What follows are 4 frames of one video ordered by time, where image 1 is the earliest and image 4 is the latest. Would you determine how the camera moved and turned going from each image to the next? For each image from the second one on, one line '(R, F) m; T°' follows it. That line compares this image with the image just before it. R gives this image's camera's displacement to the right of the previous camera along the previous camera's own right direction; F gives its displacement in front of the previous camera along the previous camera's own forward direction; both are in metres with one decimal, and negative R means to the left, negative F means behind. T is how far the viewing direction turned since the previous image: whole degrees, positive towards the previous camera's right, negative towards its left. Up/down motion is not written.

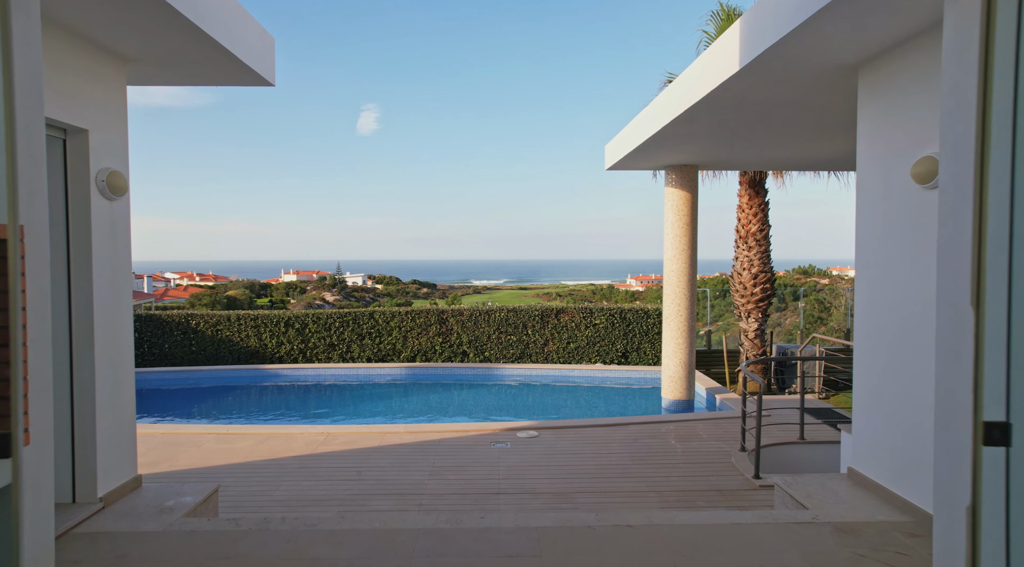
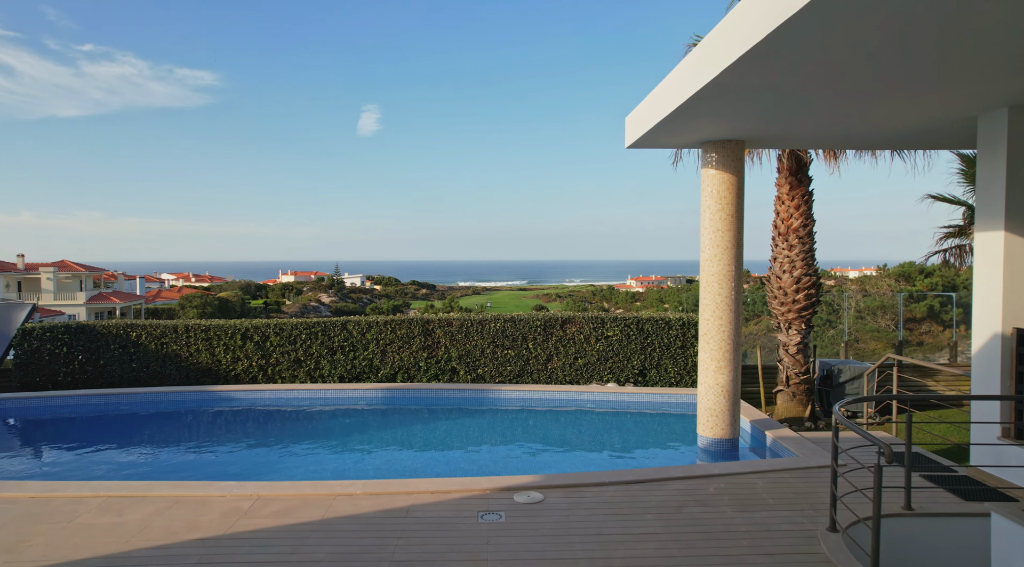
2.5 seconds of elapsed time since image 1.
(0.0, +1.9) m; 0°
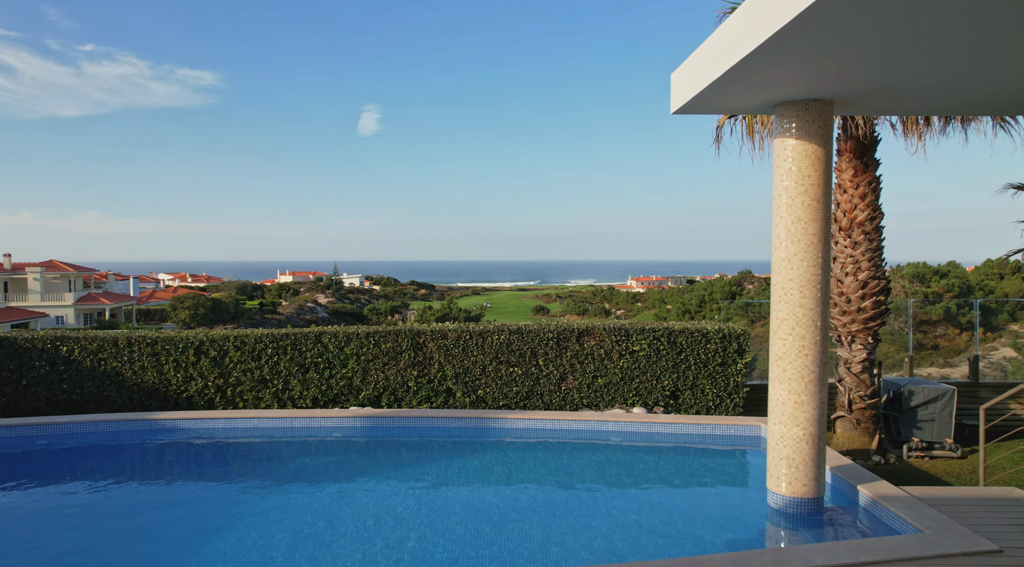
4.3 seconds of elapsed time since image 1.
(-0.1, +1.8) m; 0°
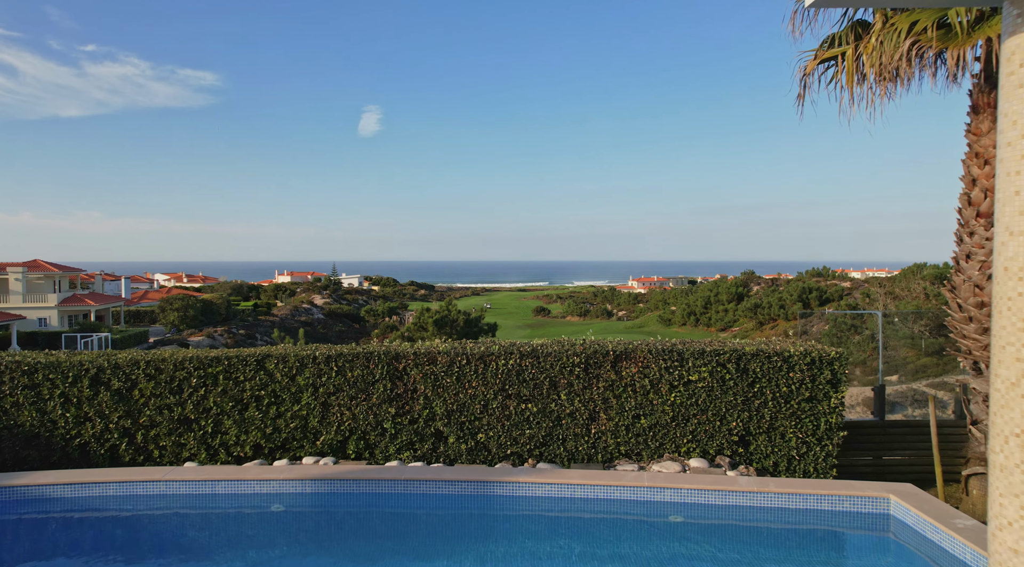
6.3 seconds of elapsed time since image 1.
(-0.1, +2.5) m; 0°
